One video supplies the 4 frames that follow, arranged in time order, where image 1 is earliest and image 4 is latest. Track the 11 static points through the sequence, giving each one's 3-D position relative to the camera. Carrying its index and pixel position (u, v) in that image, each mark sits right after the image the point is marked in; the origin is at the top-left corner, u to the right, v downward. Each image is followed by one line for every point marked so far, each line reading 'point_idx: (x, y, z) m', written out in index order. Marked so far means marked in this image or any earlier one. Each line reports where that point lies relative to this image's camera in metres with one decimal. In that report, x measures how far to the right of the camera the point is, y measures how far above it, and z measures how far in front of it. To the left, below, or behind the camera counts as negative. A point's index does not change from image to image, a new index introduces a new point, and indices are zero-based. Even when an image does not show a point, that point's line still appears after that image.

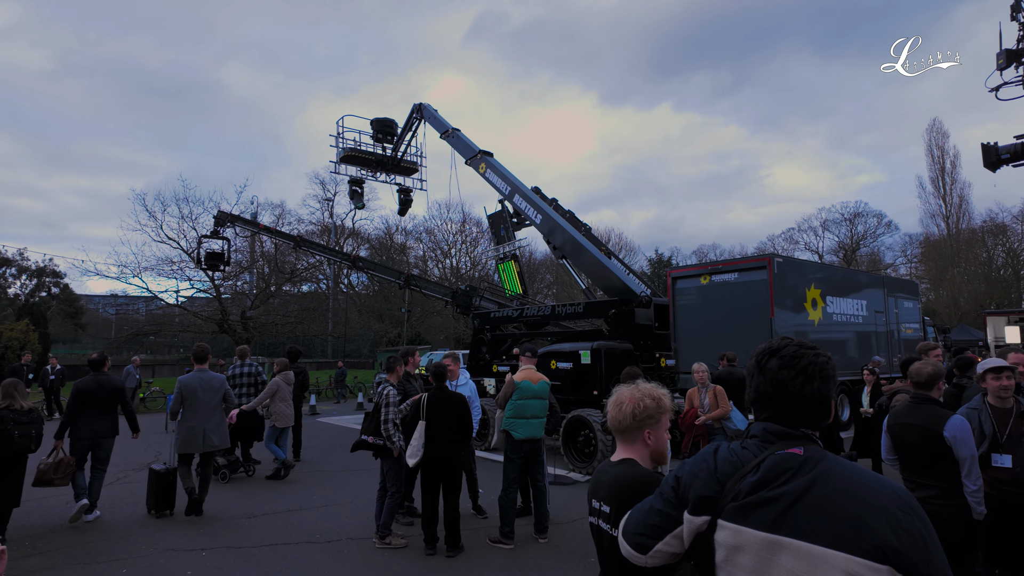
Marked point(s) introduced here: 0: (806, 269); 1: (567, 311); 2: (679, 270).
0: (+6.8, +0.4, +13.3) m
1: (+1.0, -0.4, +10.6) m
2: (+4.1, +0.5, +14.1) m
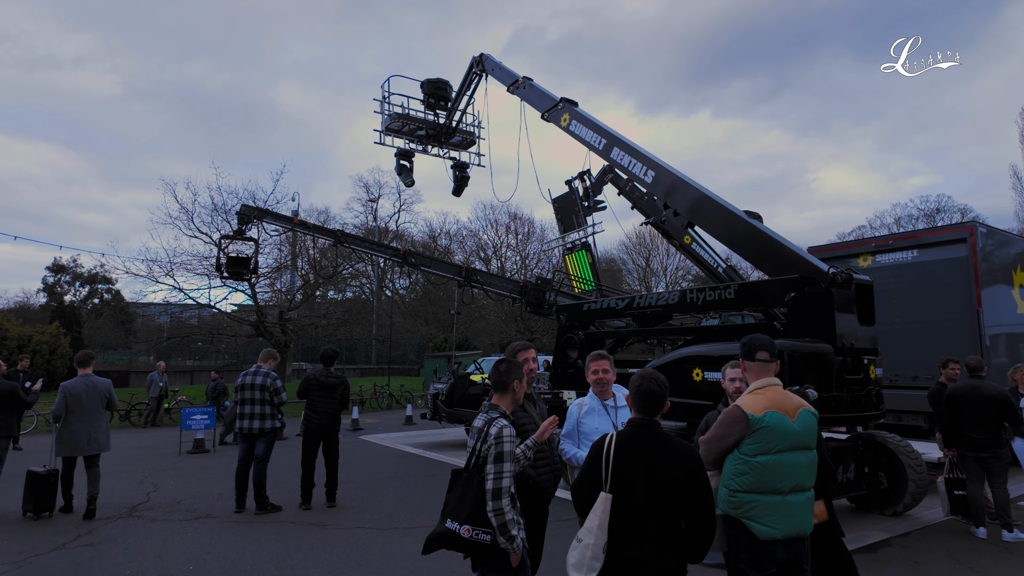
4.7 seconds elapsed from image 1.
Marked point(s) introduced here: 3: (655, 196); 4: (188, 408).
0: (+8.4, +0.7, +9.8) m
1: (+2.5, -0.1, +7.5) m
2: (+5.8, +0.7, +10.8) m
3: (+2.2, +1.4, +8.8) m
4: (-6.4, -2.4, +11.4) m
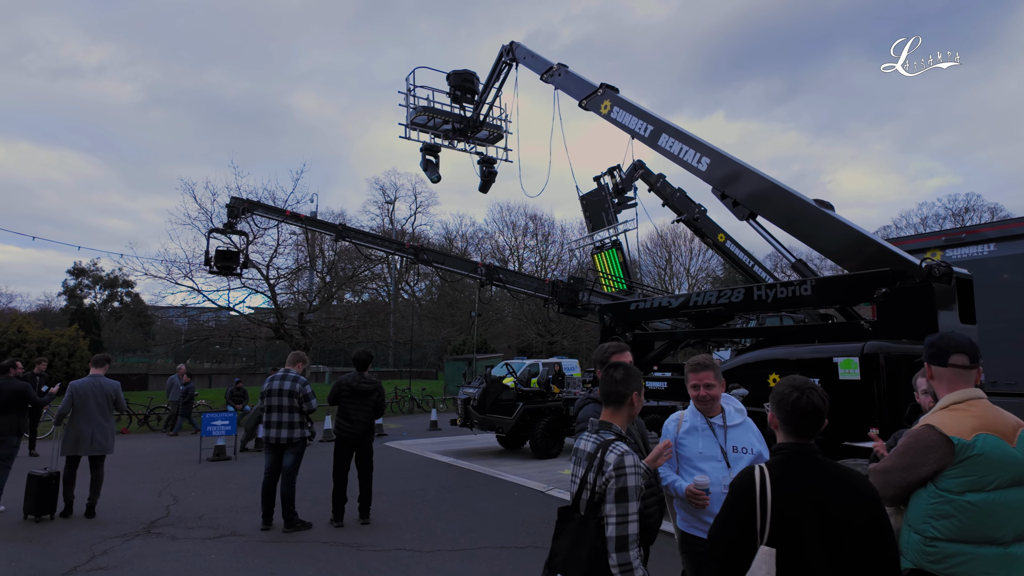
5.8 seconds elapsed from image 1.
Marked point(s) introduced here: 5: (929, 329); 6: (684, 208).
0: (+9.1, +0.8, +9.0) m
1: (+3.1, -0.1, +6.8) m
2: (+6.5, +0.8, +10.0) m
3: (+2.8, +1.4, +8.1) m
4: (-5.7, -2.4, +10.9) m
5: (+4.0, -0.4, +5.5) m
6: (+5.1, +2.3, +17.0) m
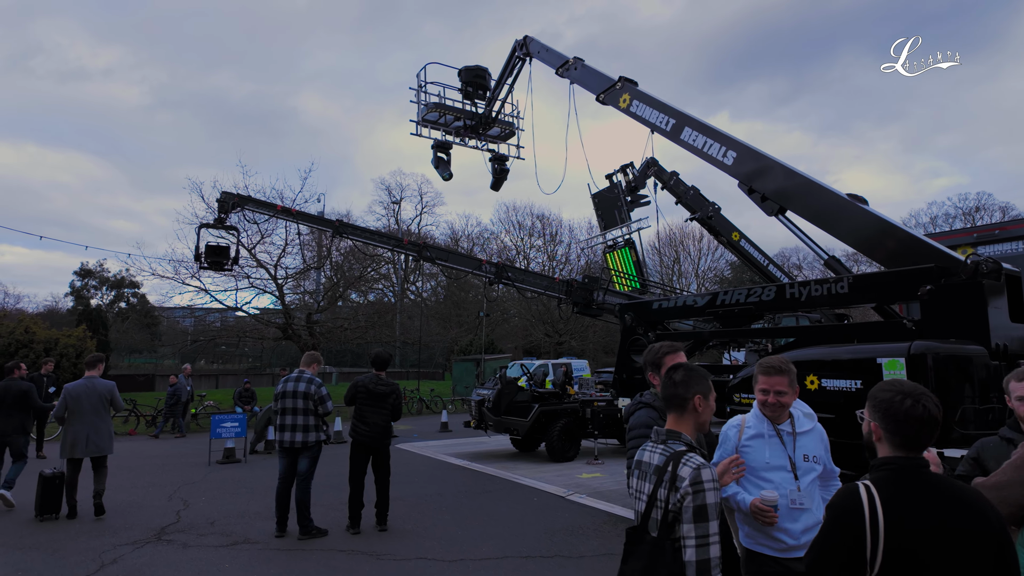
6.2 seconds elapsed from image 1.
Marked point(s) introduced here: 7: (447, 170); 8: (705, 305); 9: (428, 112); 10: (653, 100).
0: (+9.3, +0.8, +8.7) m
1: (+3.3, 0.0, +6.5) m
2: (+6.7, +0.8, +9.7) m
3: (+3.0, +1.5, +7.8) m
4: (-5.5, -2.3, +10.7) m
5: (+4.2, -0.4, +5.2) m
6: (+5.4, +2.4, +16.7) m
7: (-1.5, +2.8, +13.5) m
8: (+2.6, -0.2, +7.7) m
9: (-2.0, +4.1, +13.5) m
10: (+2.2, +3.0, +9.2) m
